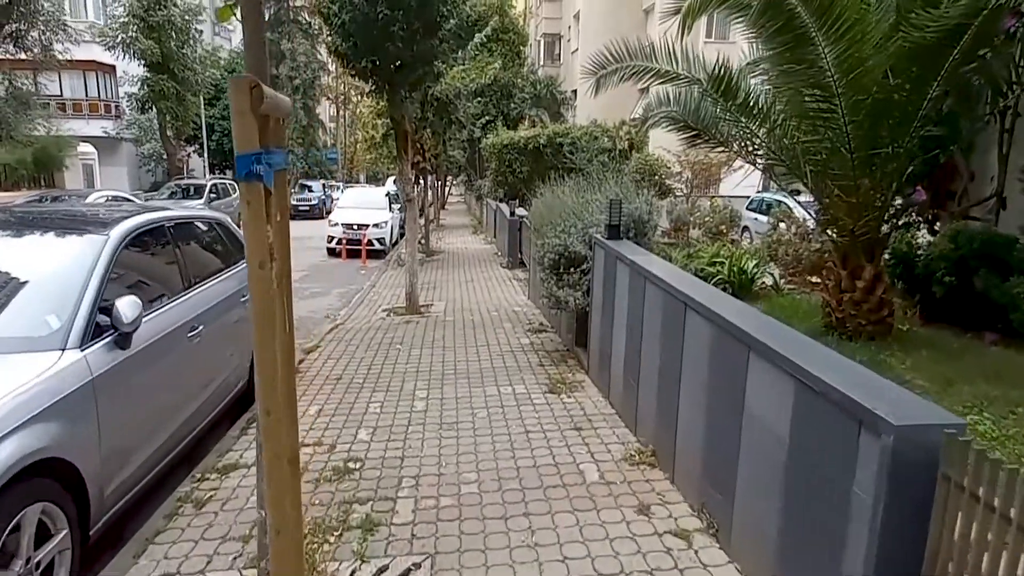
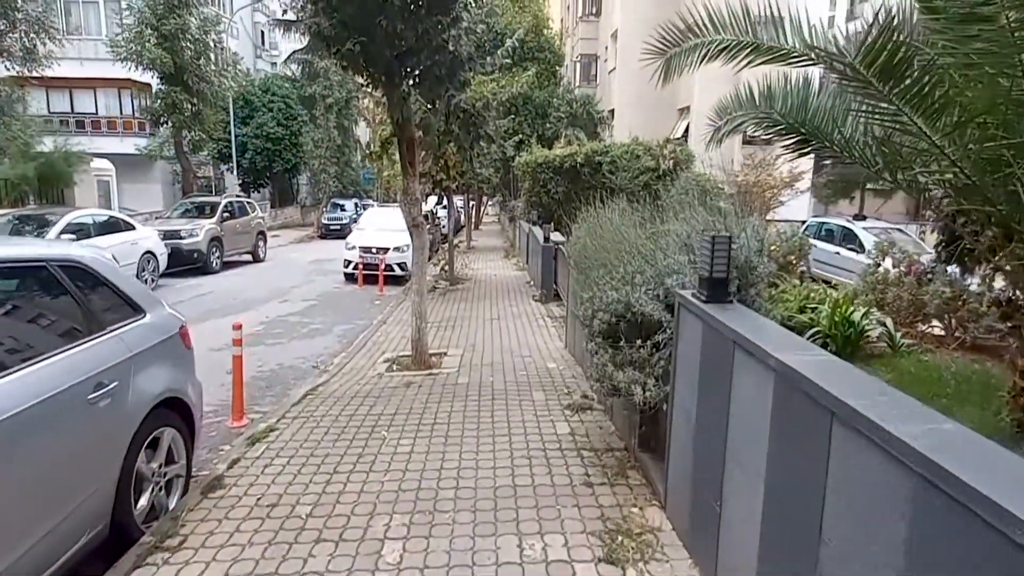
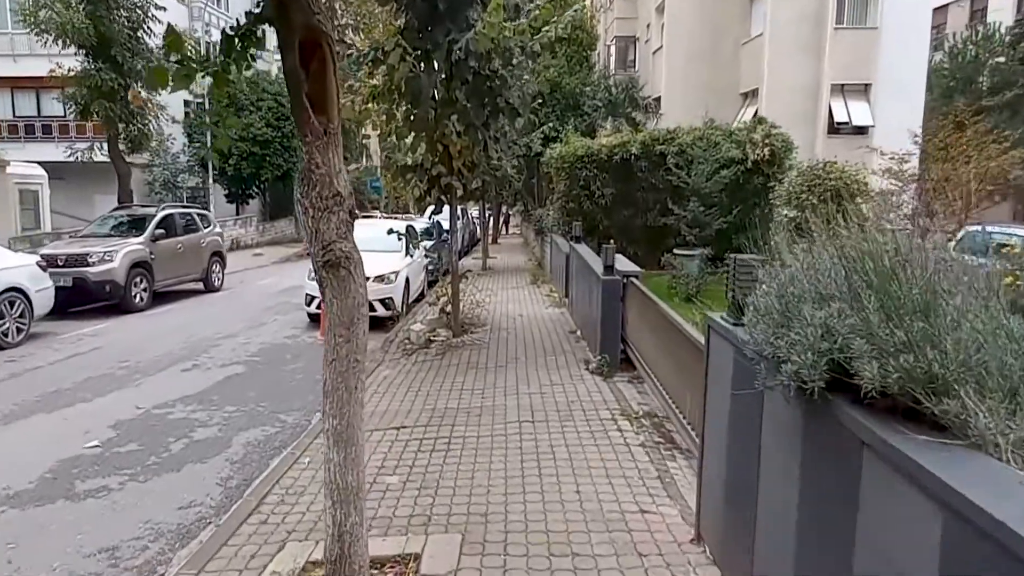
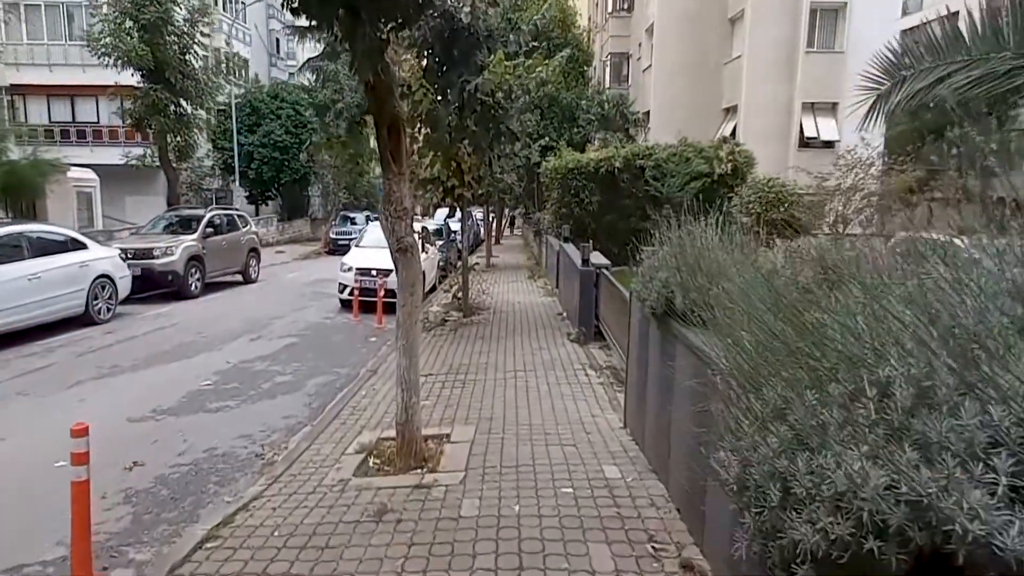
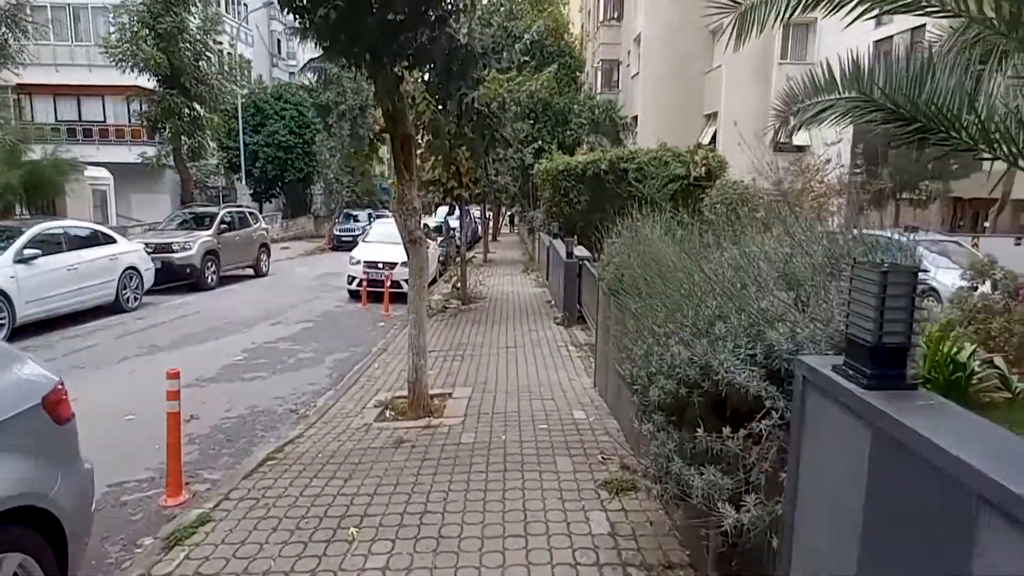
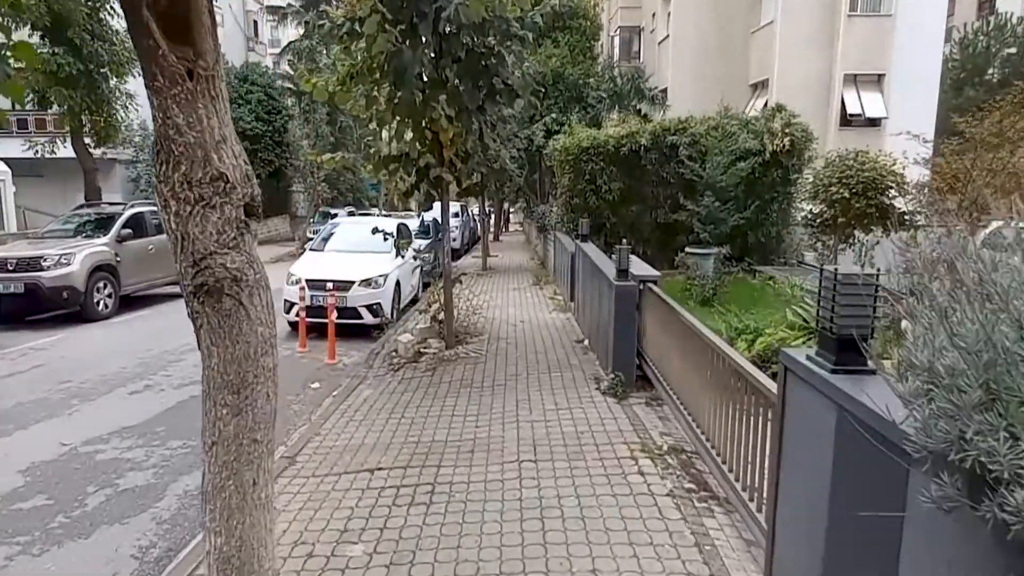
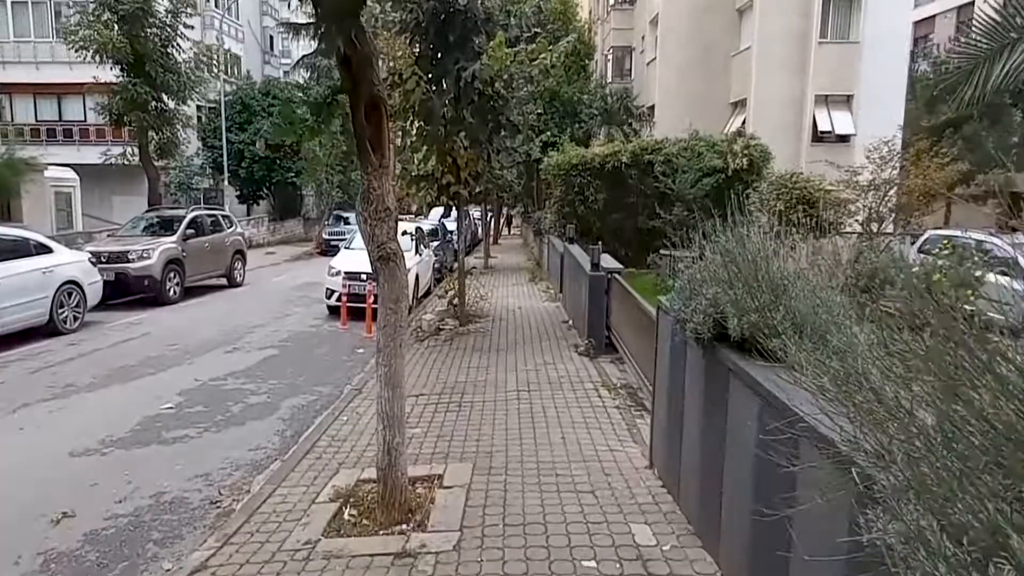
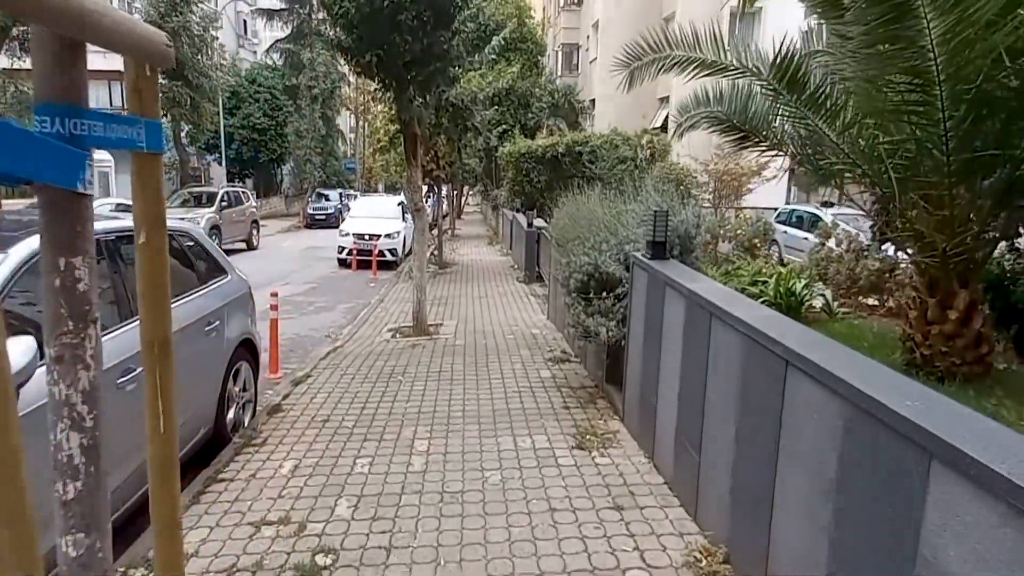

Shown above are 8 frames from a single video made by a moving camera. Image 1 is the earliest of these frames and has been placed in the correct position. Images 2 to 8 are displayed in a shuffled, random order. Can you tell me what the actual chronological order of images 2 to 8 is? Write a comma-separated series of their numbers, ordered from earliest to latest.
8, 2, 5, 4, 7, 3, 6
